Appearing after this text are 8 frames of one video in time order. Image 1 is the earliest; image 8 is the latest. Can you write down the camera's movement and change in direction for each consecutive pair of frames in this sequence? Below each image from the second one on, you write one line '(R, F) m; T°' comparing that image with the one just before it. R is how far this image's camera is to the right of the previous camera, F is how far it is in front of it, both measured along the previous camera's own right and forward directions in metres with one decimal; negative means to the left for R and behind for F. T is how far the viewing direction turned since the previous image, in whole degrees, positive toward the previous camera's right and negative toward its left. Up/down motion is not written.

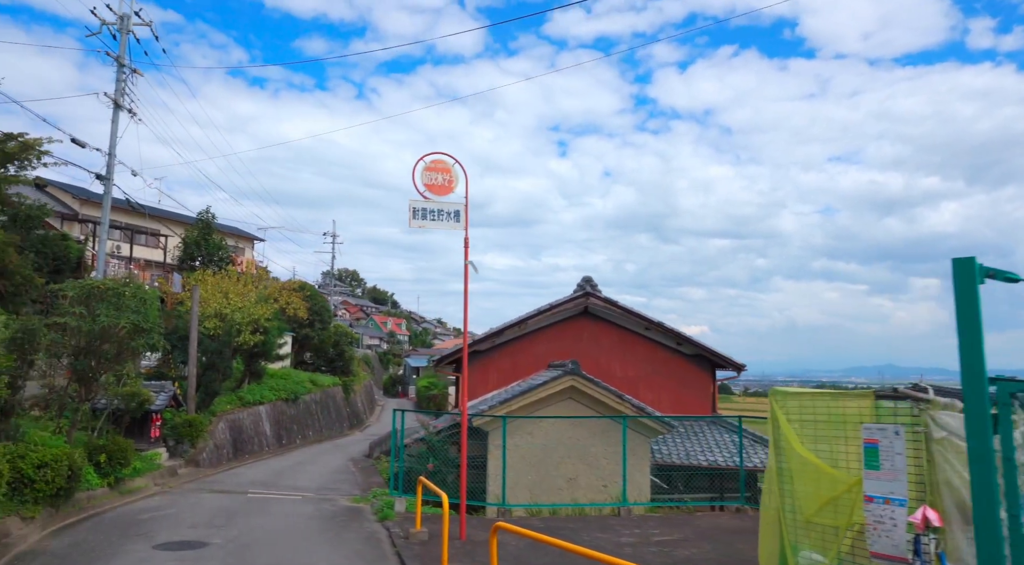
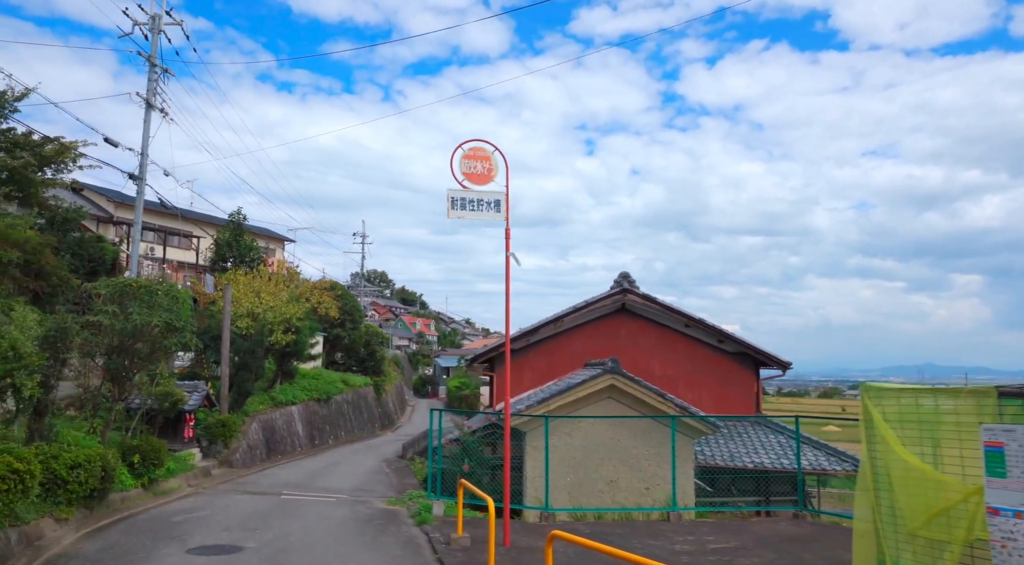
(-0.2, +0.4) m; -2°
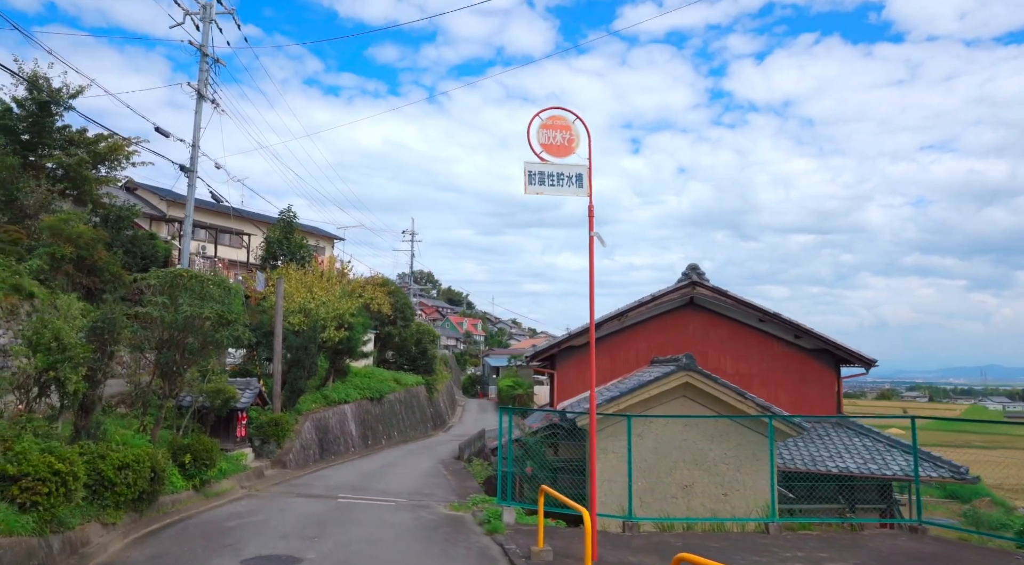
(-0.4, +0.8) m; -4°
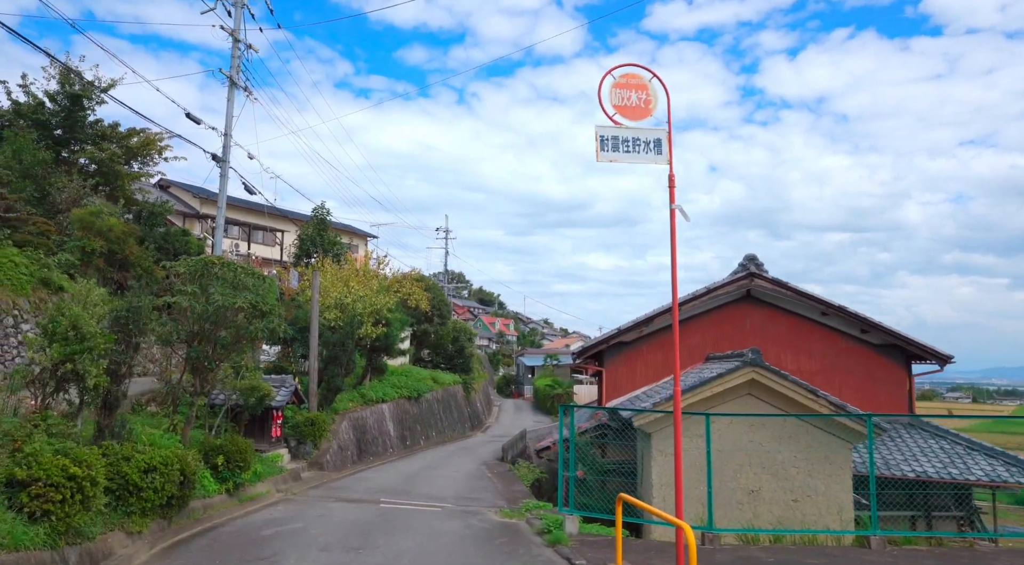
(-0.3, +0.8) m; -3°
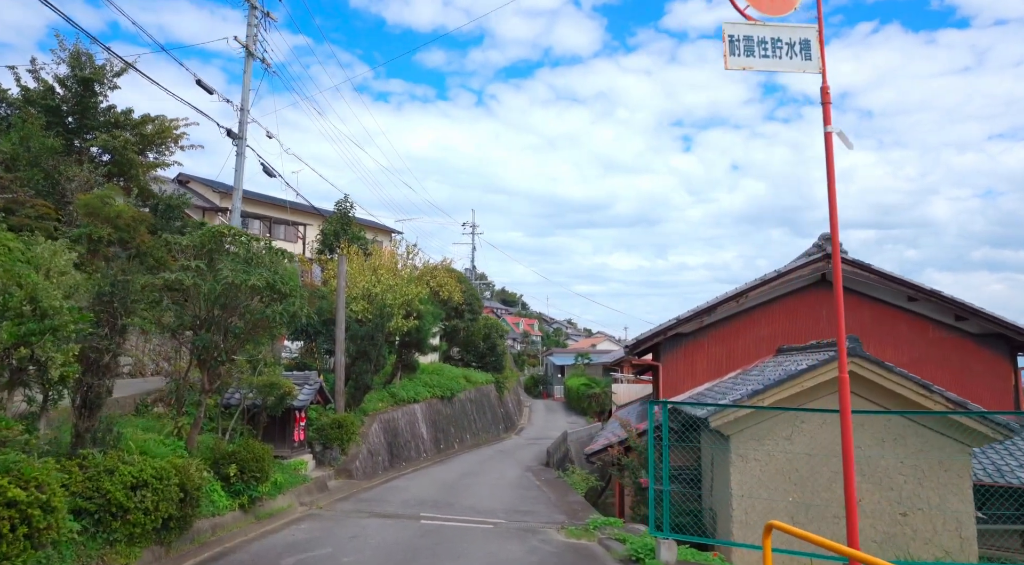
(-0.5, +1.5) m; -2°
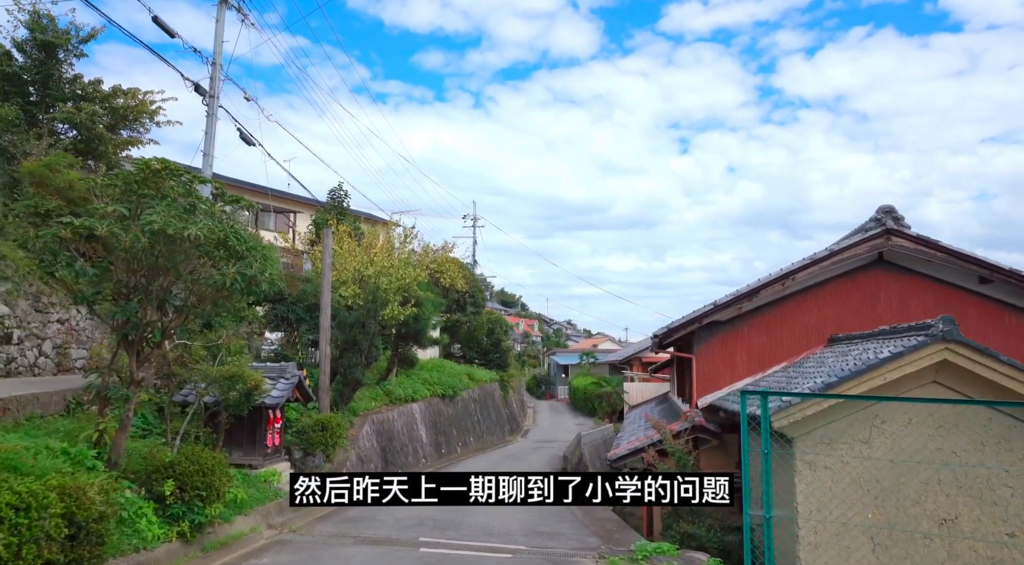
(-0.3, +1.8) m; 0°
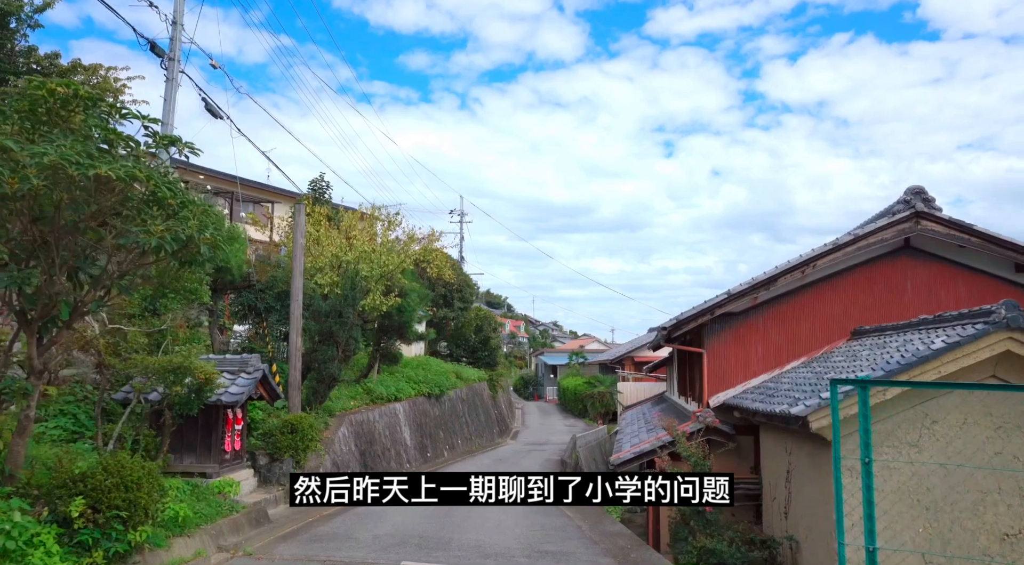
(-0.1, +1.2) m; +1°
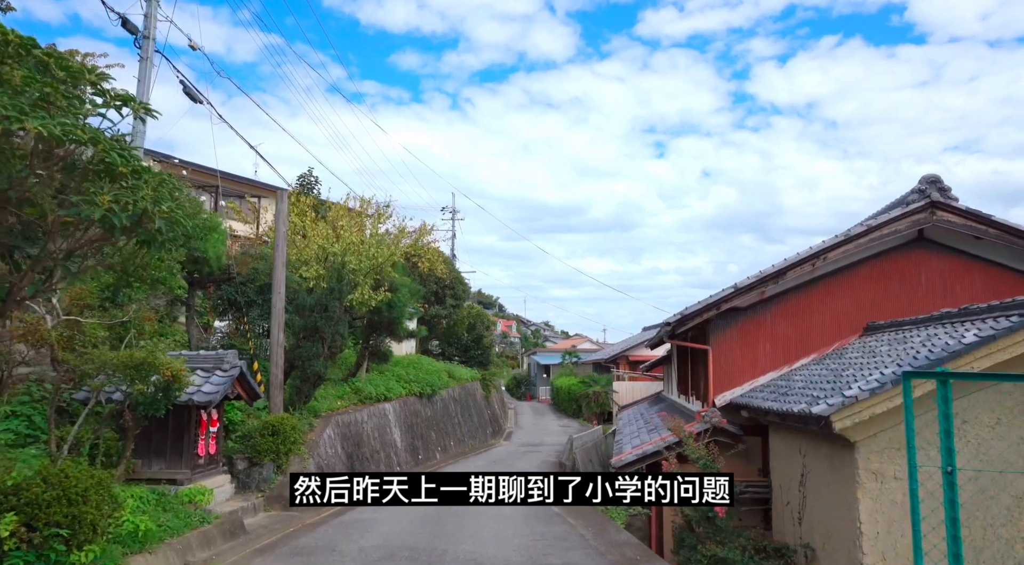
(-0.1, +0.6) m; +1°
